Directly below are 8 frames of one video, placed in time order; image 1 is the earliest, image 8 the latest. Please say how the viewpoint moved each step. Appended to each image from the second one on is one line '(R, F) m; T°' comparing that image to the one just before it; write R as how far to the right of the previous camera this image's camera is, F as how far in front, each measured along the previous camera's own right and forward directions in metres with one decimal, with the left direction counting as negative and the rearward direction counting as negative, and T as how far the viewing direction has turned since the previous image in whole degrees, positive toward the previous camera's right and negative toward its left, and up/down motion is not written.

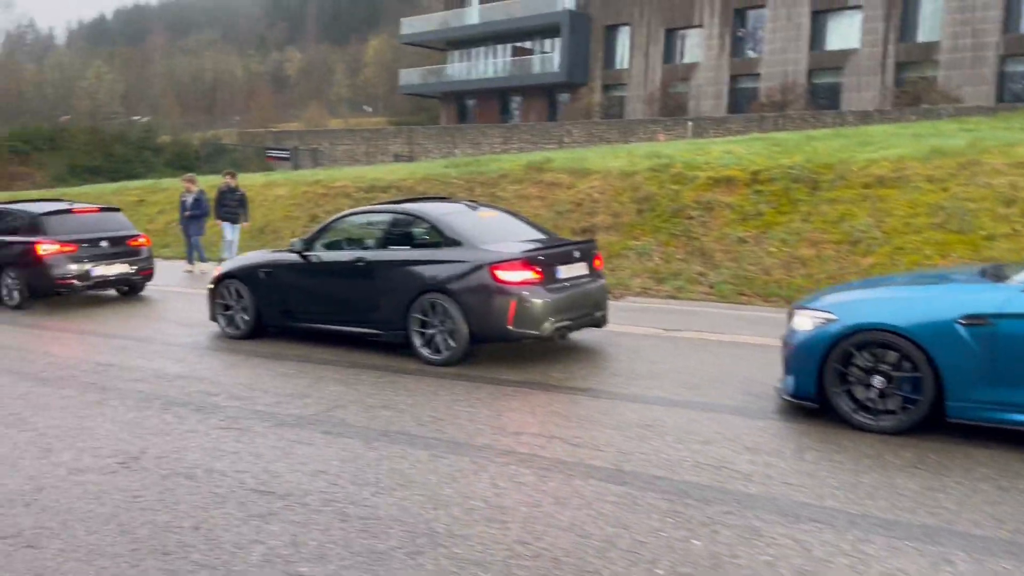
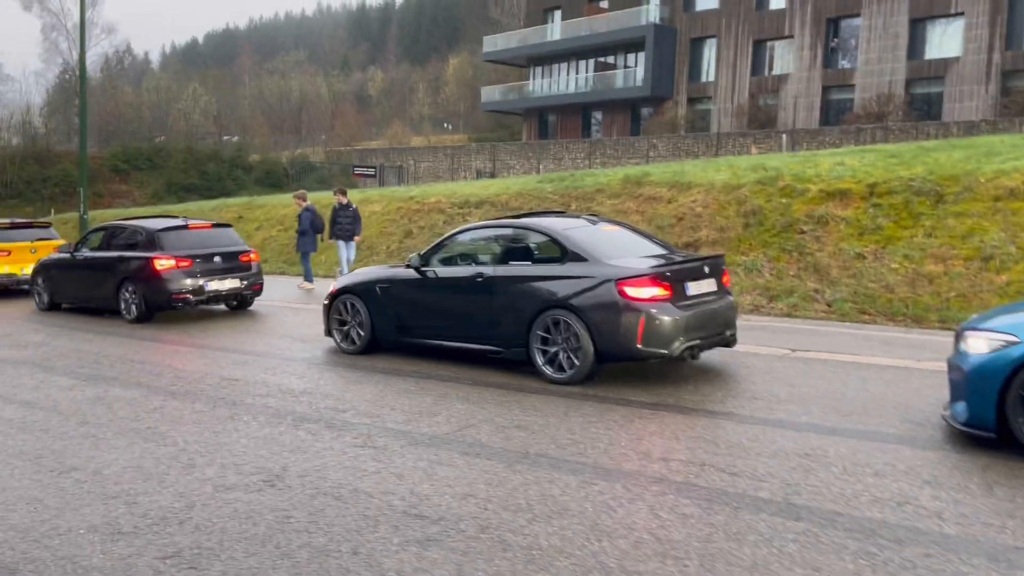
(-0.4, +0.2) m; -5°
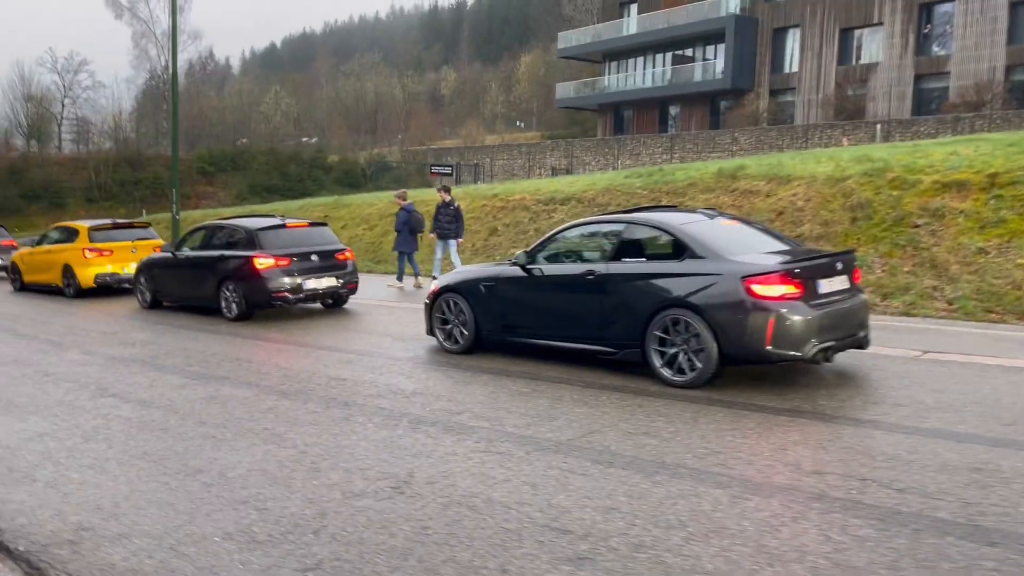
(-0.4, +0.3) m; -5°
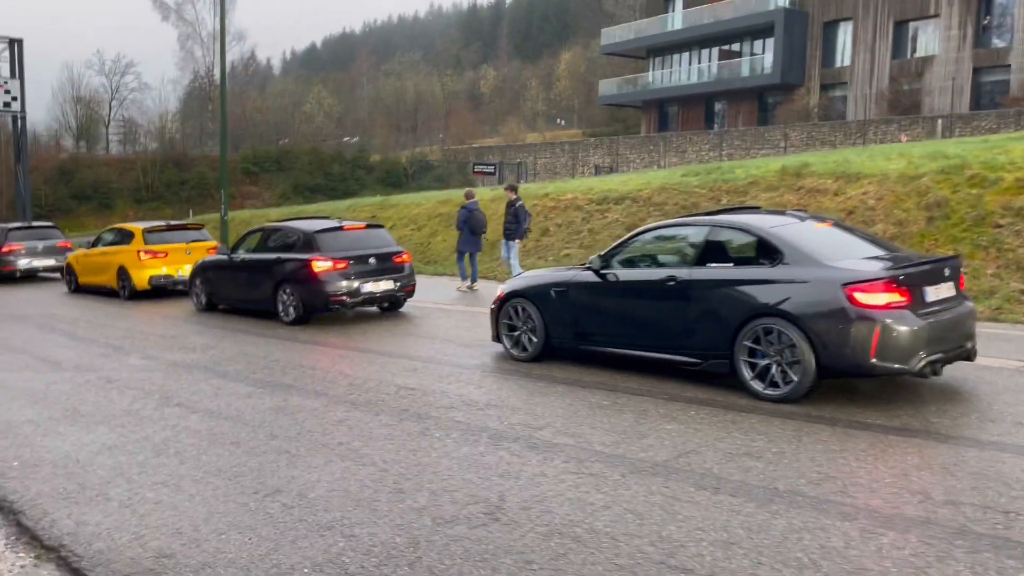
(-0.3, +0.3) m; -3°
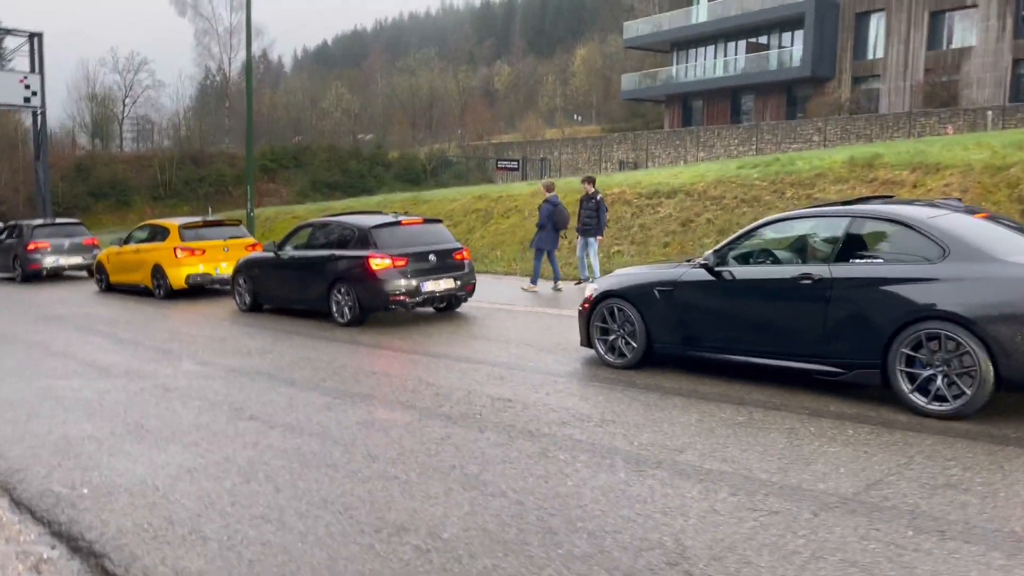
(-0.8, +0.8) m; -1°
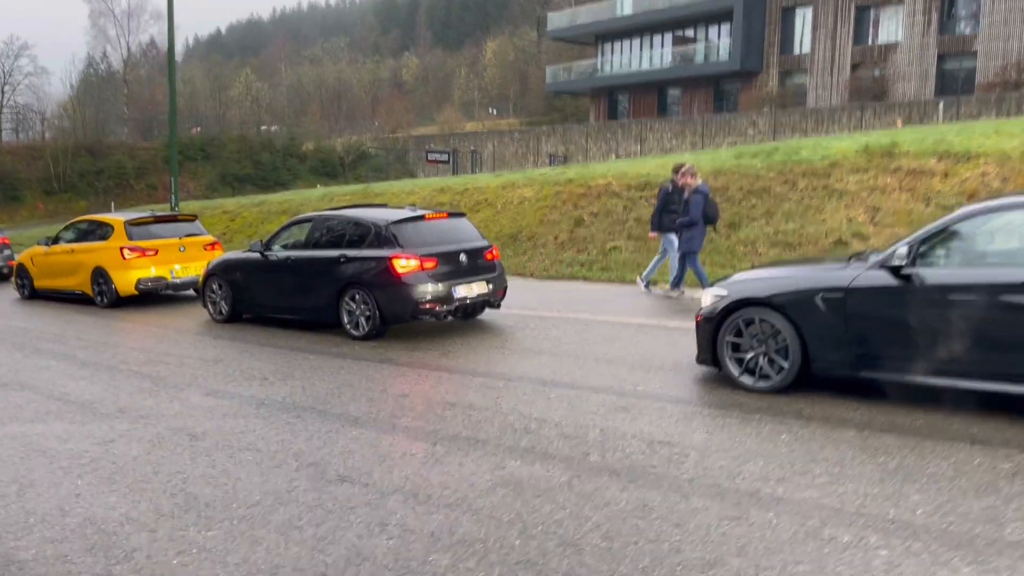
(-1.6, +1.6) m; +6°
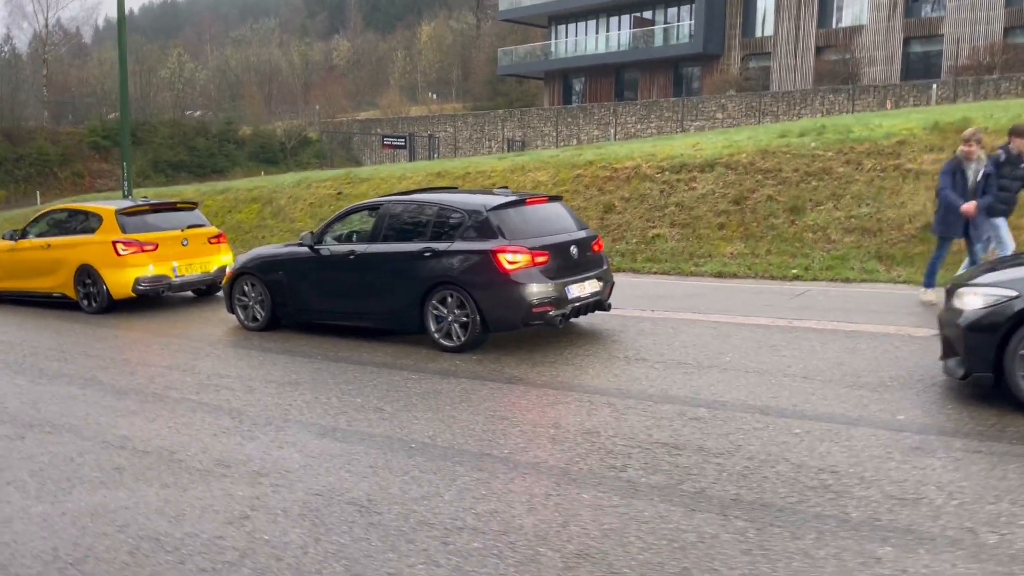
(-1.8, +1.7) m; +5°
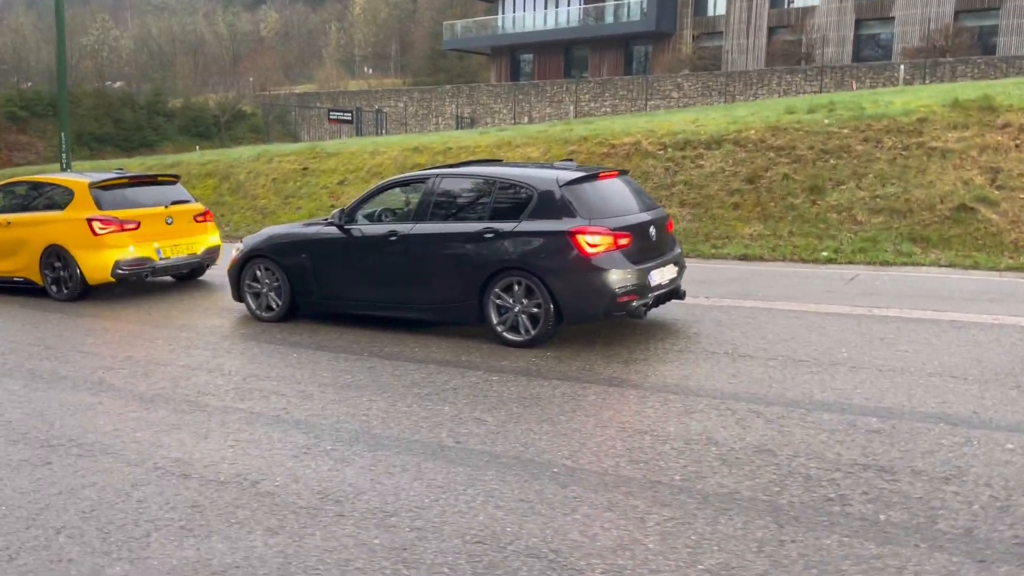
(-1.2, +1.0) m; +5°
